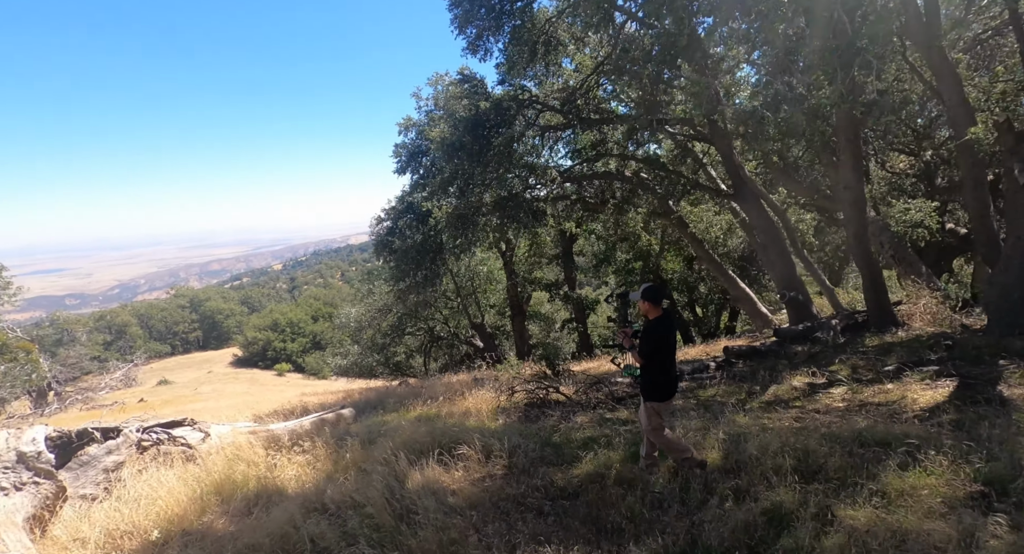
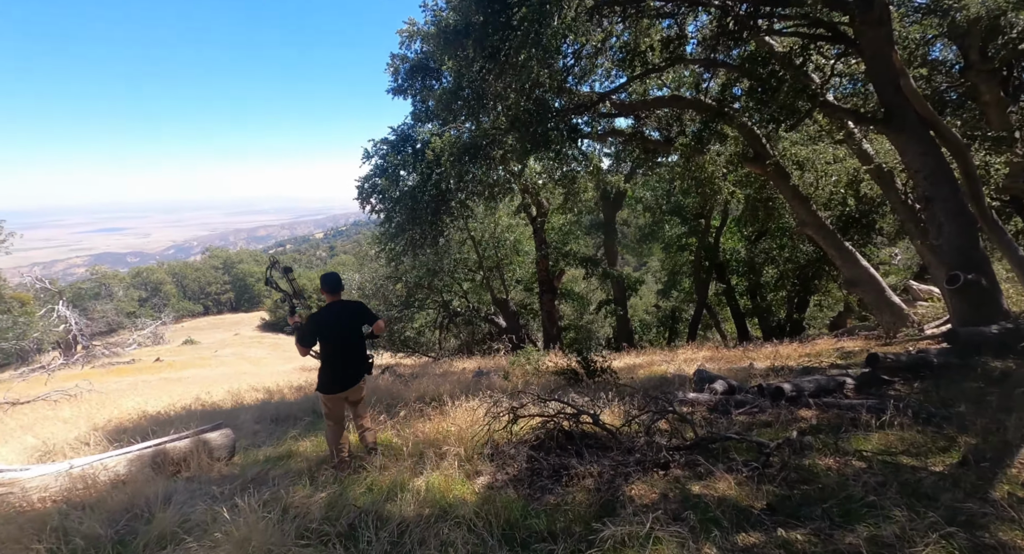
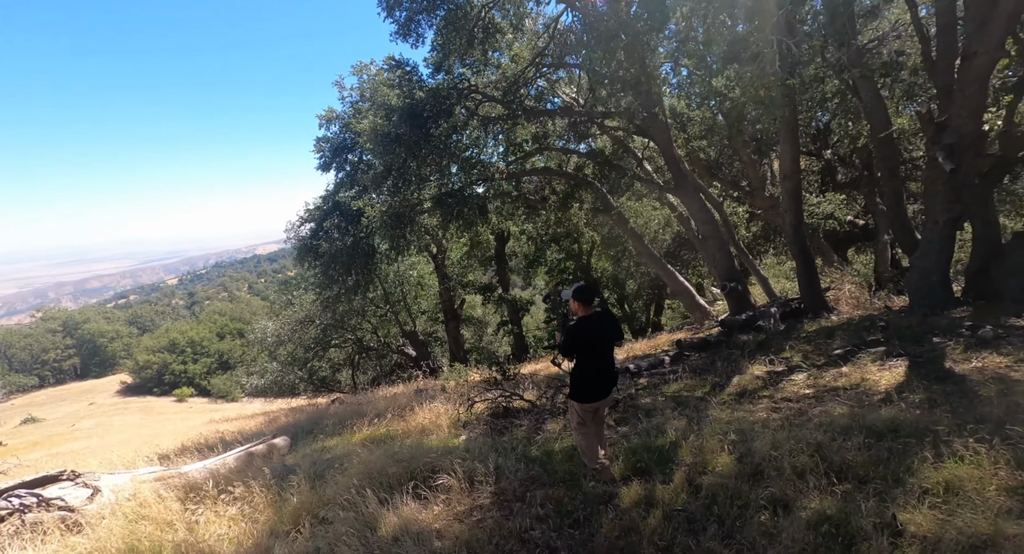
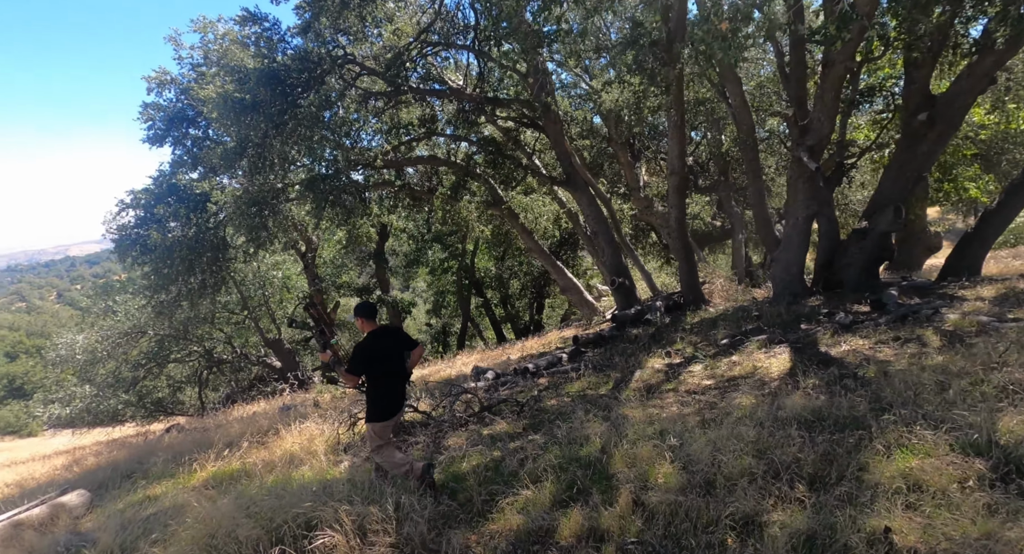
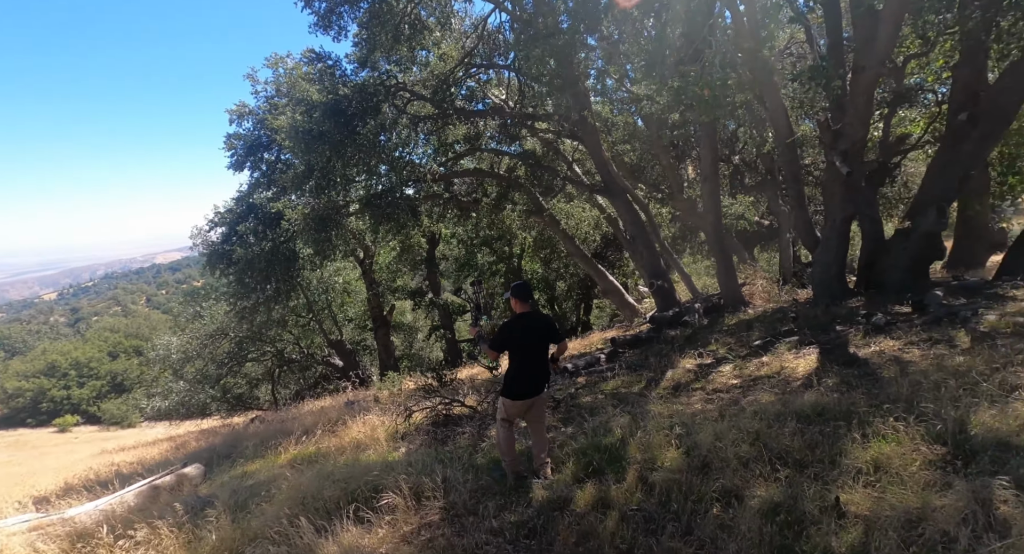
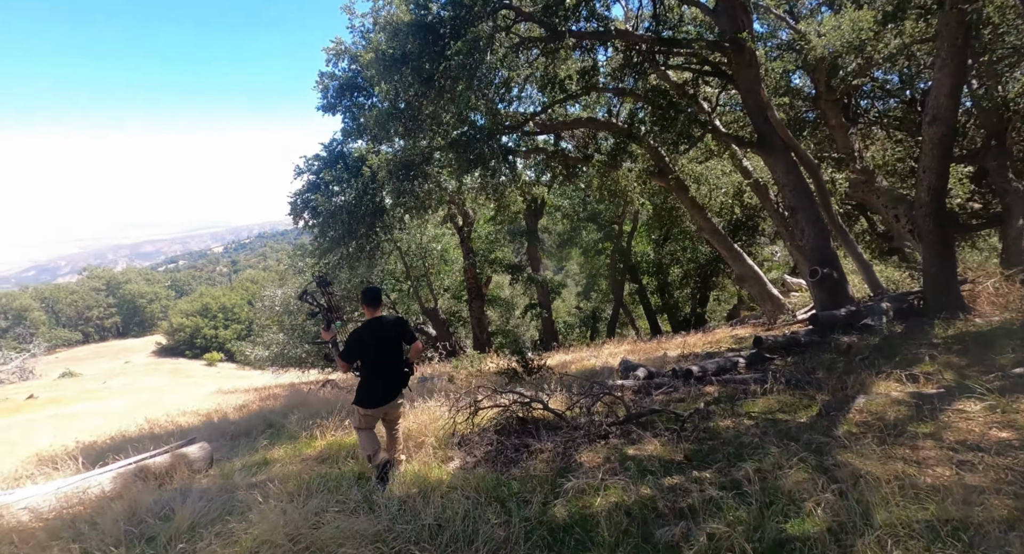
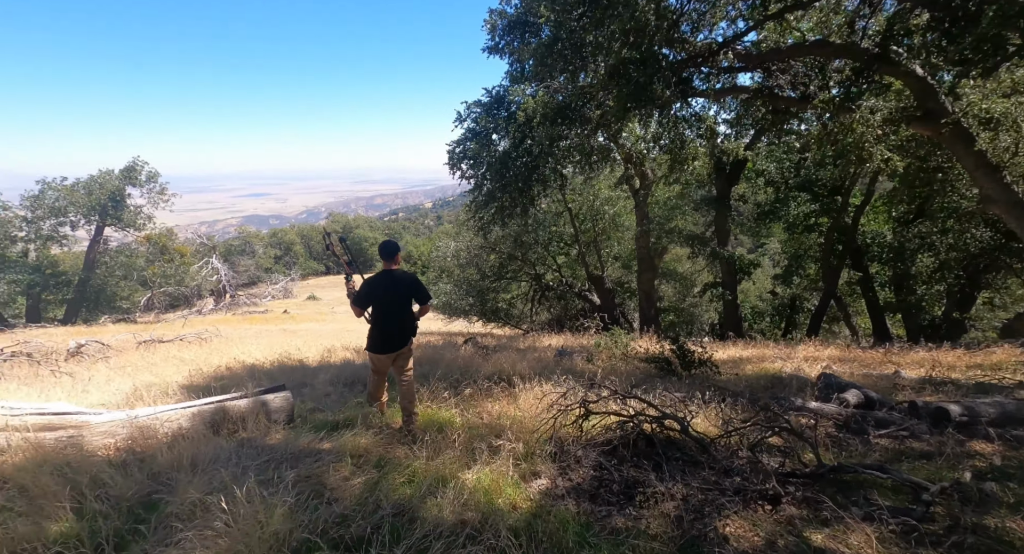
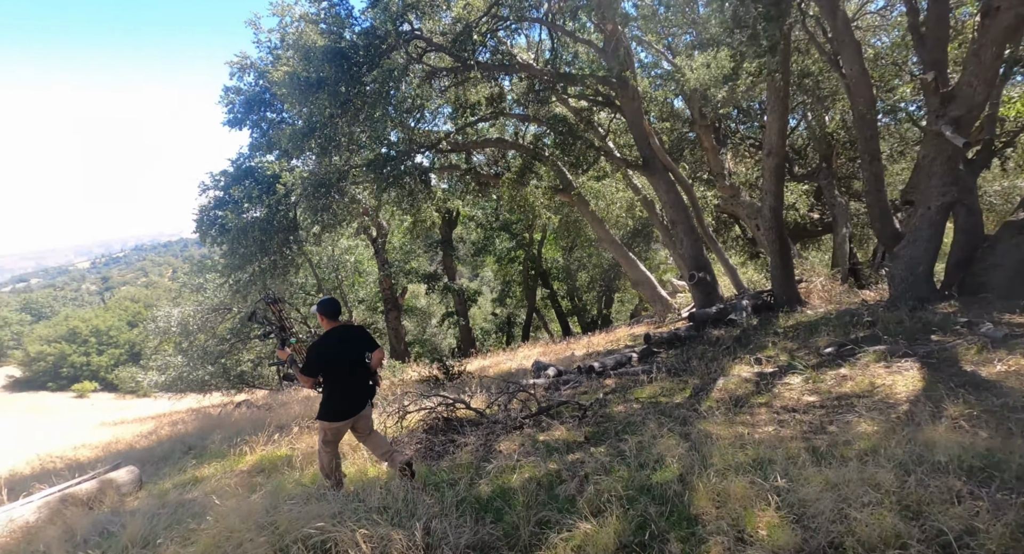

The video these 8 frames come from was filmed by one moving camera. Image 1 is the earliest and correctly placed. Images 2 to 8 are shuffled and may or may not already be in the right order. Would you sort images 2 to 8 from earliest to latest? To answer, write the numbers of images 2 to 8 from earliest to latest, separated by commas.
3, 5, 4, 8, 6, 2, 7
